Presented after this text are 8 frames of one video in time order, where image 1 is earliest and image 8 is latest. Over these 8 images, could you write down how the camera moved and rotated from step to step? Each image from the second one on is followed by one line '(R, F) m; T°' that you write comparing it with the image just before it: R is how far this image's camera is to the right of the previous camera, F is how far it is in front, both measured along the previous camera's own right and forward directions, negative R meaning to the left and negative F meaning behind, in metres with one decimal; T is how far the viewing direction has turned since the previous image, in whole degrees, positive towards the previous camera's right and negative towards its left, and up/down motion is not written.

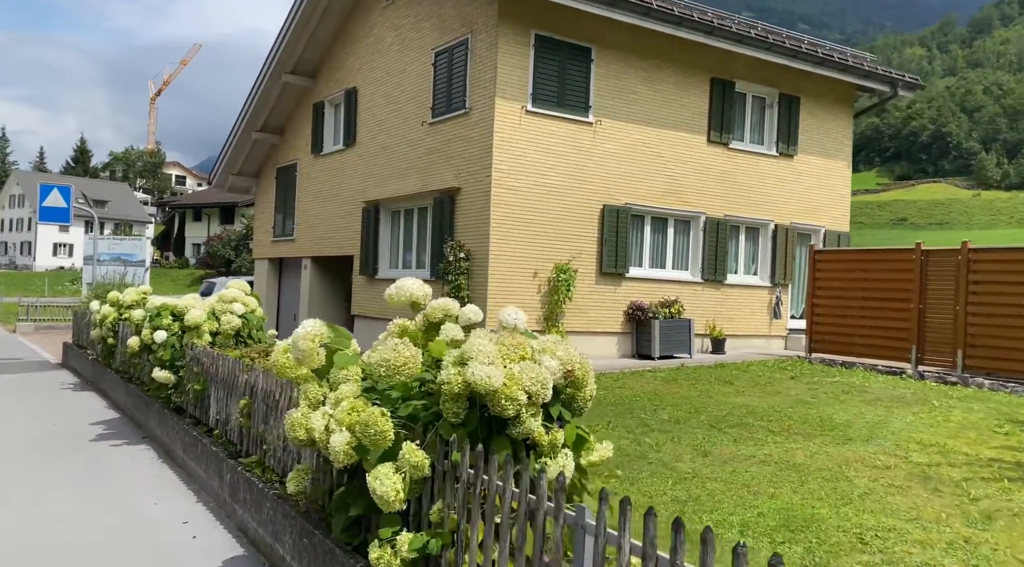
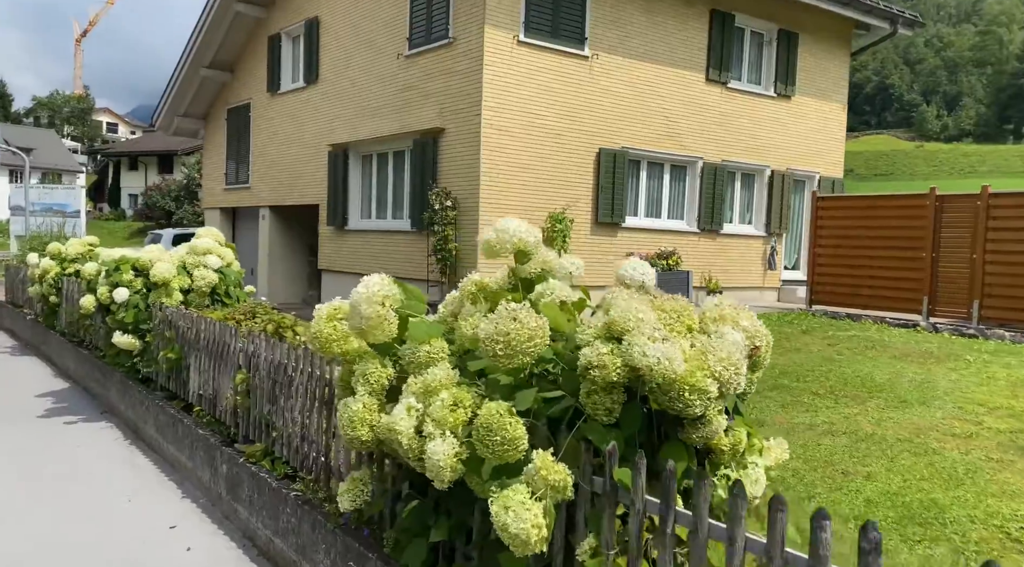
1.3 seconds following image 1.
(-0.7, +1.2) m; +4°
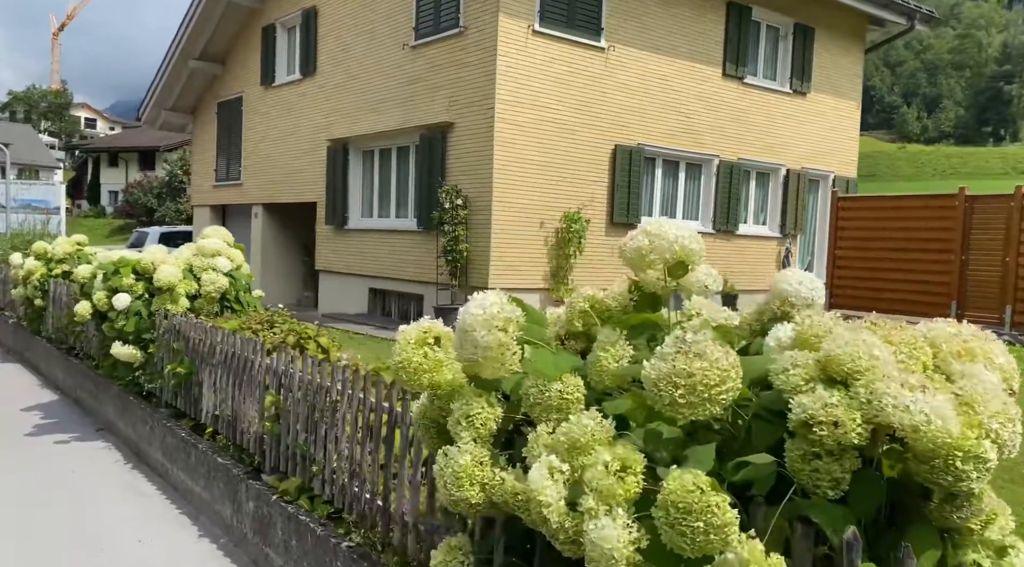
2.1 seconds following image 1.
(-0.5, +0.7) m; +1°
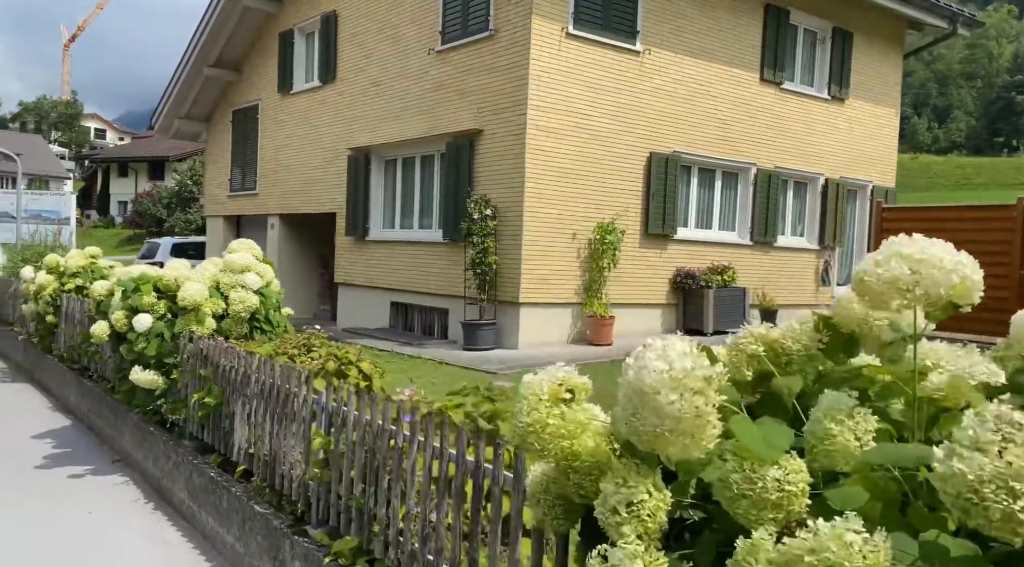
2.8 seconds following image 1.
(-0.4, +0.6) m; 0°
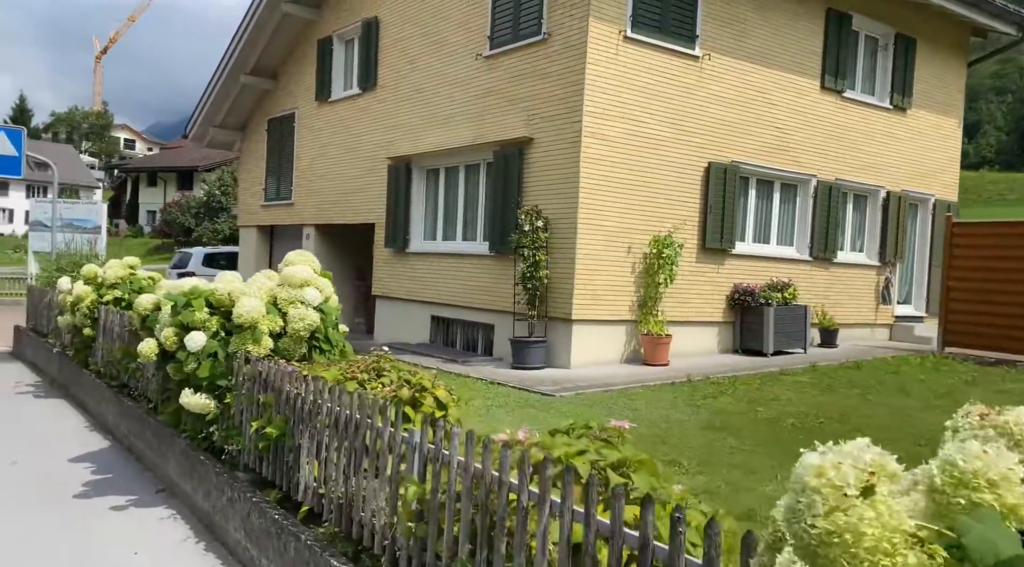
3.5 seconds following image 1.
(-0.4, +0.6) m; -1°
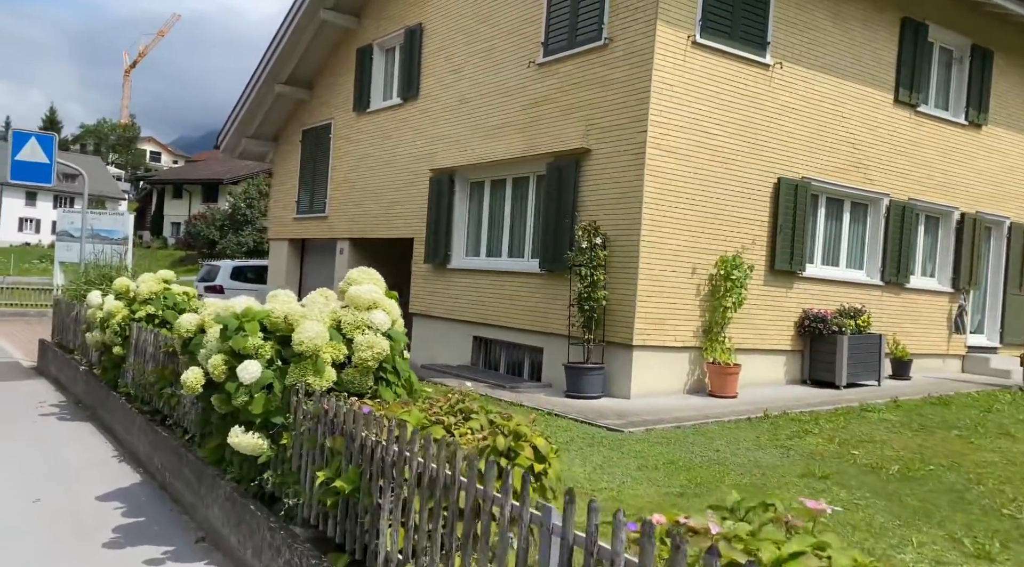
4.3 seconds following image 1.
(-0.5, +0.8) m; -1°
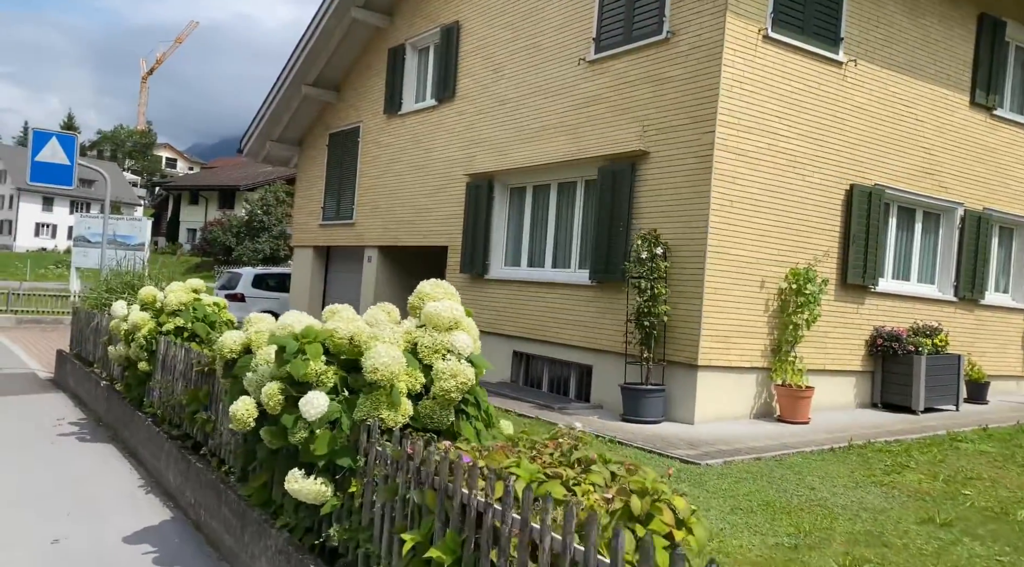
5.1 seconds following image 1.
(-0.5, +0.8) m; -1°
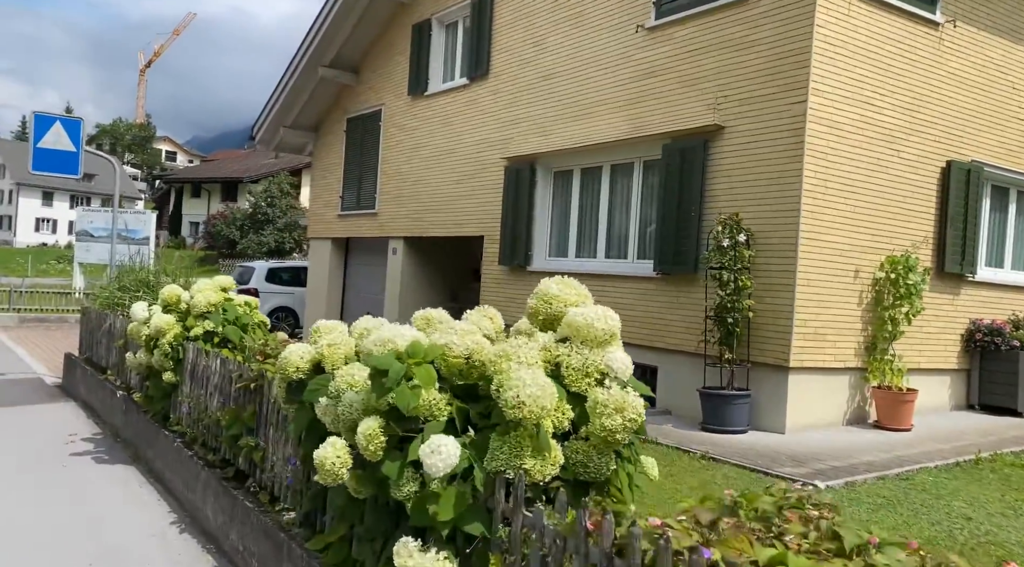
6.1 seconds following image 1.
(-0.7, +1.1) m; 0°
